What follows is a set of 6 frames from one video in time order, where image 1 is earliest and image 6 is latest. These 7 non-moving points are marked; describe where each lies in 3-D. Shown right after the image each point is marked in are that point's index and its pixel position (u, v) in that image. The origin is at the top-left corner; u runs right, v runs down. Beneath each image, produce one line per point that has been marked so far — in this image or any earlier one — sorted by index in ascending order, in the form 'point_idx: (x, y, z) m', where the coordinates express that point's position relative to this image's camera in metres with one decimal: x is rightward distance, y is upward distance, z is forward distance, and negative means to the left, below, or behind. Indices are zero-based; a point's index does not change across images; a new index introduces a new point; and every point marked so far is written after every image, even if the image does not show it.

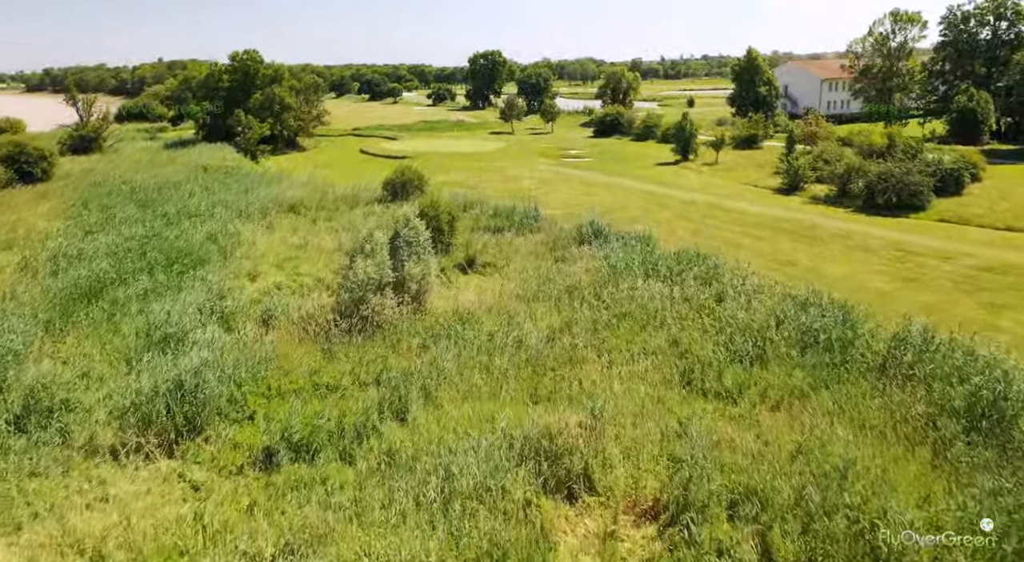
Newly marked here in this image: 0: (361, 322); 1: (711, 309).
0: (-3.5, -1.0, +17.3) m
1: (+4.5, -0.6, +16.9) m
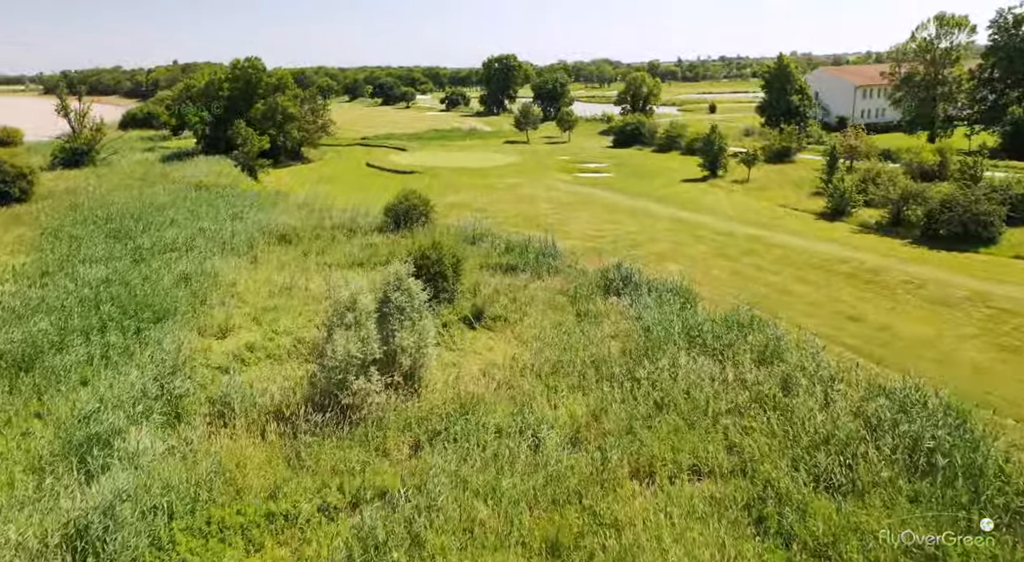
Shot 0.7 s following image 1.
0: (-3.2, -2.5, +13.9) m
1: (+4.8, -2.2, +13.4) m
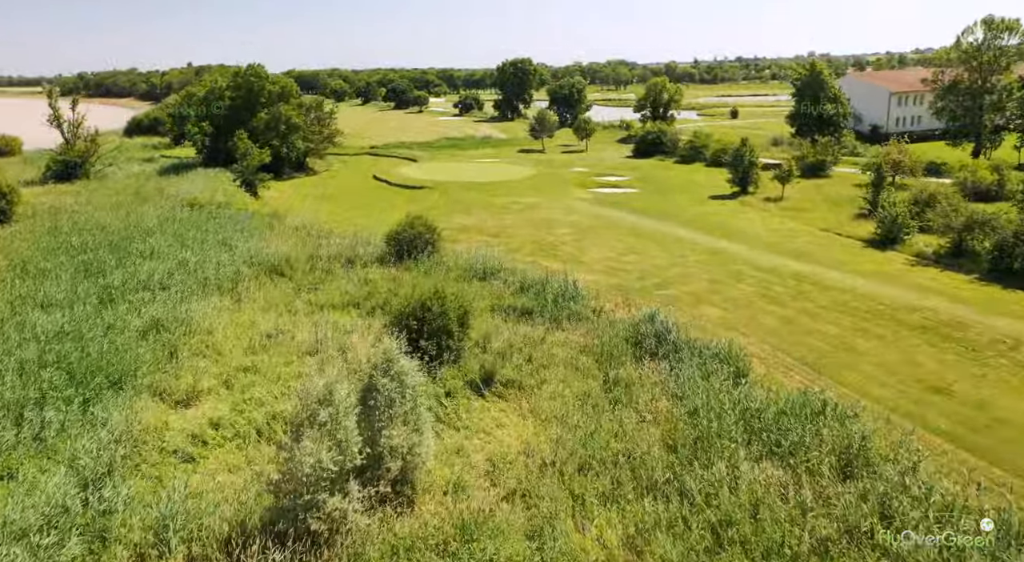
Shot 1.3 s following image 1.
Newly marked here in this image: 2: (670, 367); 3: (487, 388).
0: (-3.0, -3.8, +10.8) m
1: (+5.0, -3.5, +10.2) m
2: (+3.5, -1.9, +16.6) m
3: (-0.6, -2.4, +17.2) m
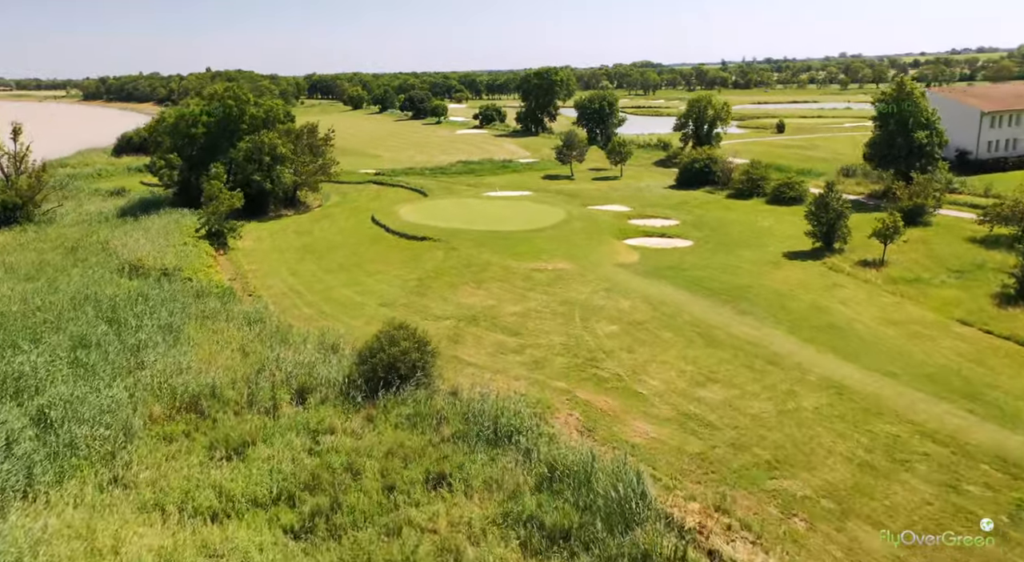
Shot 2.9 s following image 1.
0: (-2.9, -7.4, +2.0) m
1: (+5.0, -7.2, +1.1) m
2: (+3.8, -5.5, +7.6) m
3: (-0.3, -6.1, +8.3) m
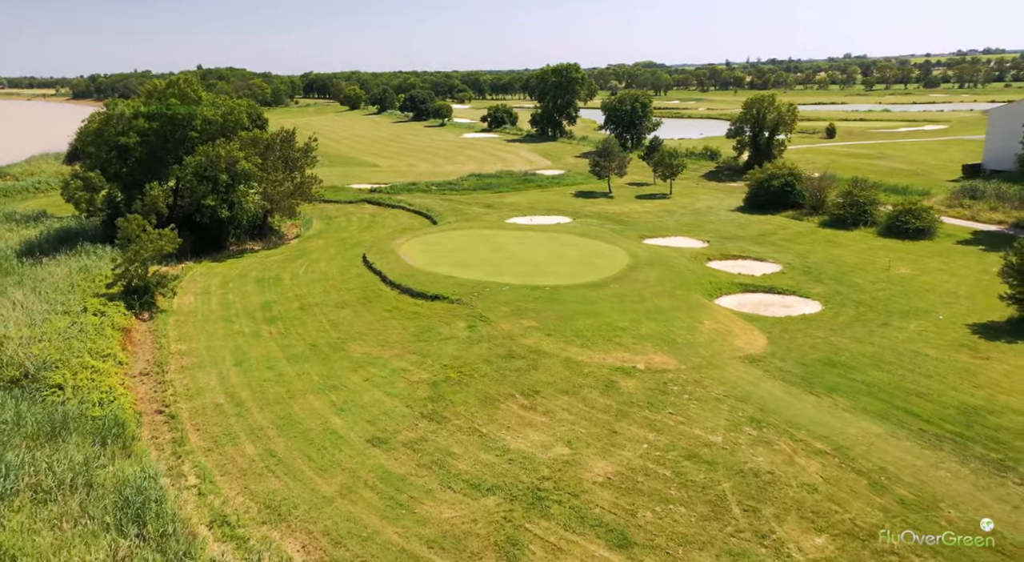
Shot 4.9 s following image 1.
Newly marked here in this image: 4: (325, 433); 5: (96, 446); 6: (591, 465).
0: (-1.1, -10.2, -9.7) m
1: (+6.9, -10.0, -10.6) m
2: (+5.6, -8.3, -4.1) m
3: (+1.5, -8.8, -3.4) m
4: (-4.5, -3.6, +17.7) m
5: (-9.0, -3.4, +16.0) m
6: (+1.6, -3.7, +15.1) m
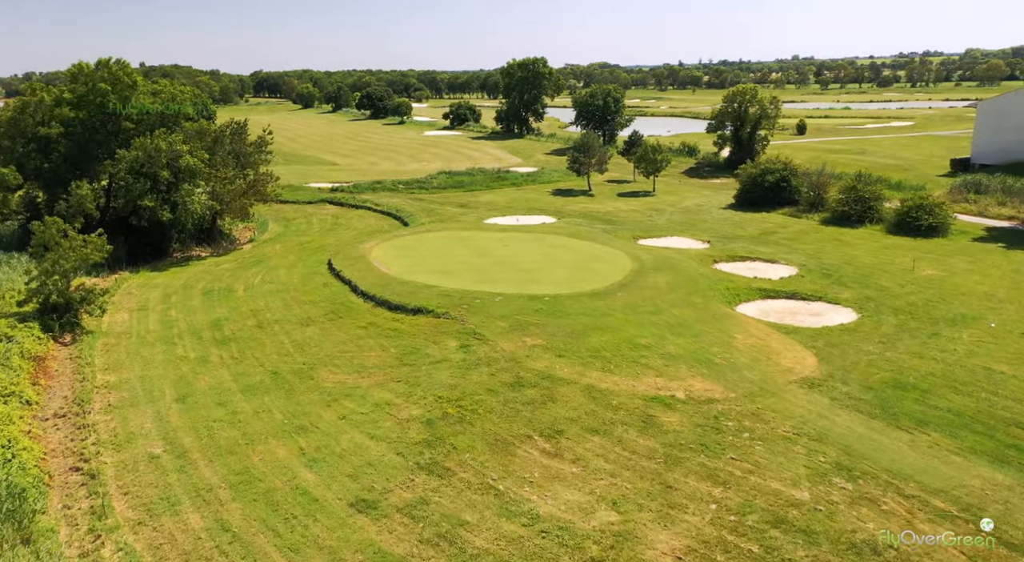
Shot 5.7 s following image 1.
0: (+1.1, -10.4, -13.5) m
1: (+9.0, -10.1, -13.9) m
2: (+7.4, -8.5, -7.5) m
3: (+3.3, -9.0, -7.0) m
4: (-4.0, -3.9, +13.7) m
5: (-8.4, -3.8, +11.7) m
6: (+2.2, -3.9, +11.5) m
